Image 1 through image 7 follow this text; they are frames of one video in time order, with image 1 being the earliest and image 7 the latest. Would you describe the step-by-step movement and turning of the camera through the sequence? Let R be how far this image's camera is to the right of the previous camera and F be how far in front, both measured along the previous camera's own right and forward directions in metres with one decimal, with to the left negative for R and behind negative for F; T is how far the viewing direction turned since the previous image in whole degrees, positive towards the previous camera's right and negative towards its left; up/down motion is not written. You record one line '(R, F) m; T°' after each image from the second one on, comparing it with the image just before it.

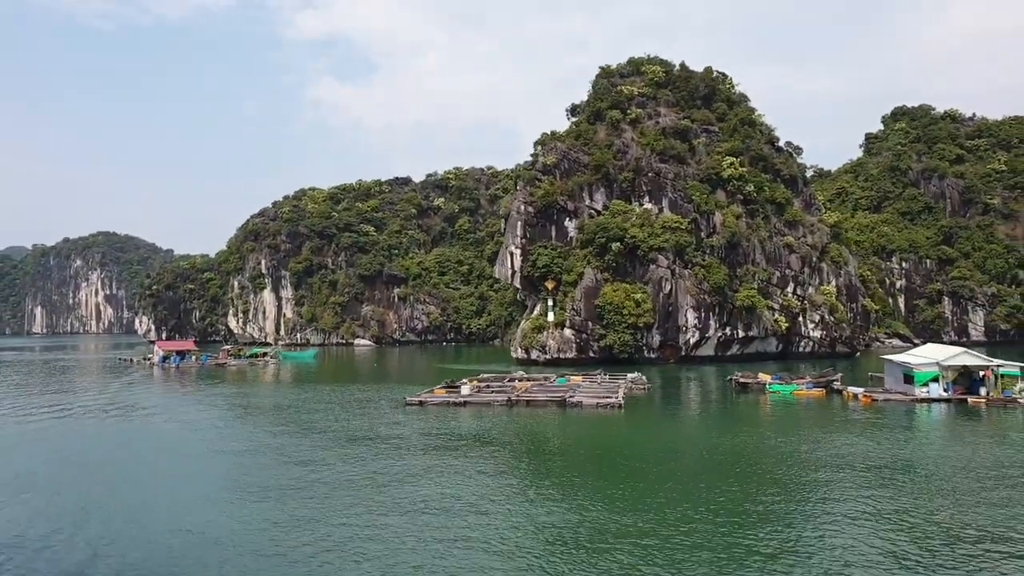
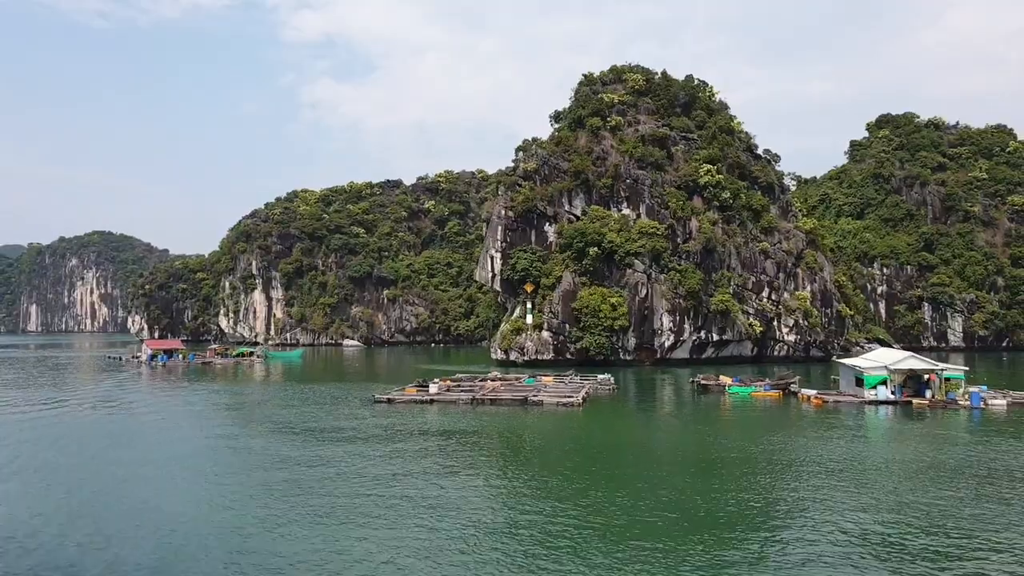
(+1.0, -0.8) m; 0°
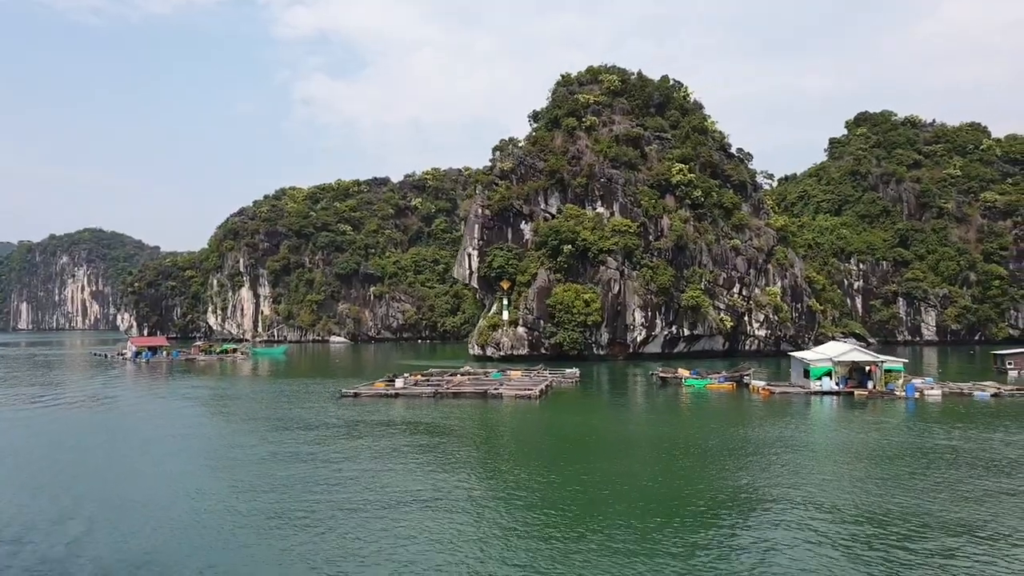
(+1.1, -1.0) m; +1°
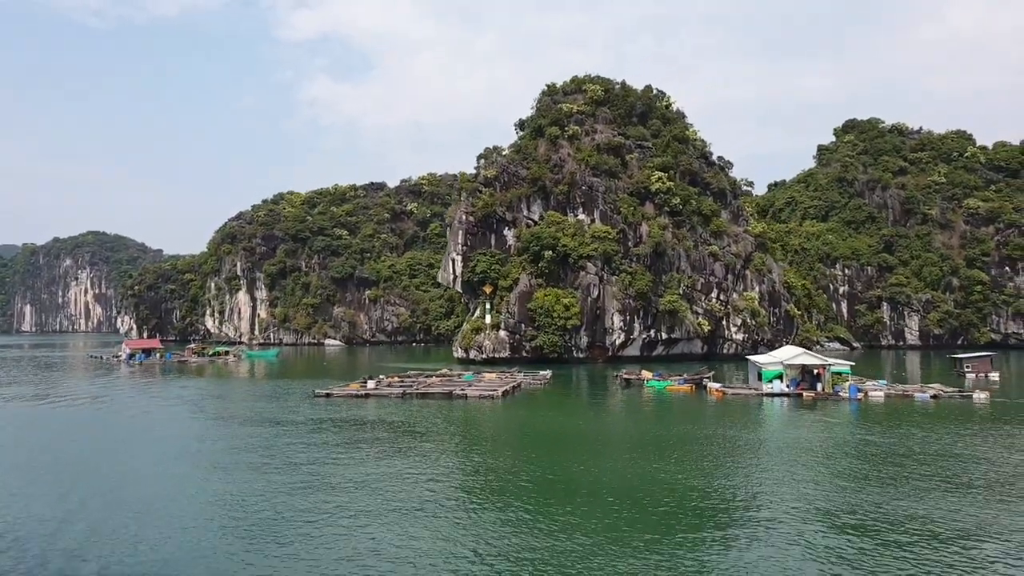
(+1.3, -1.2) m; 0°
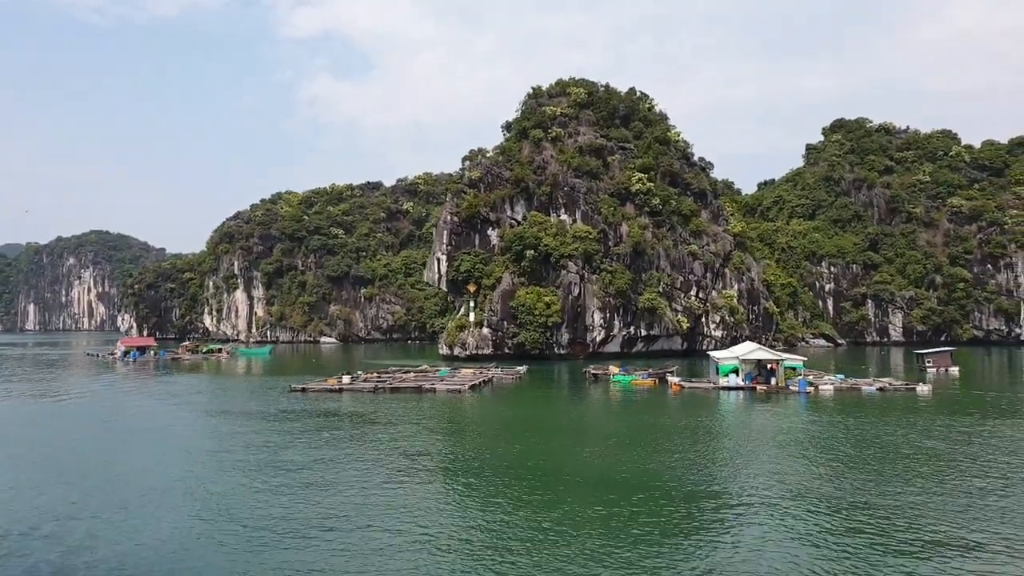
(+1.3, -1.2) m; 0°
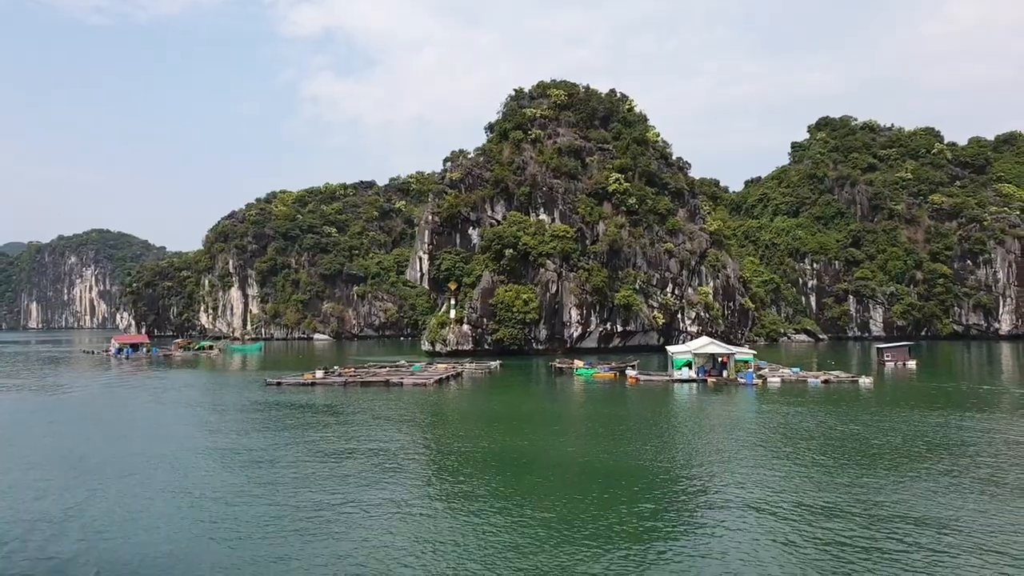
(+1.5, -1.2) m; 0°
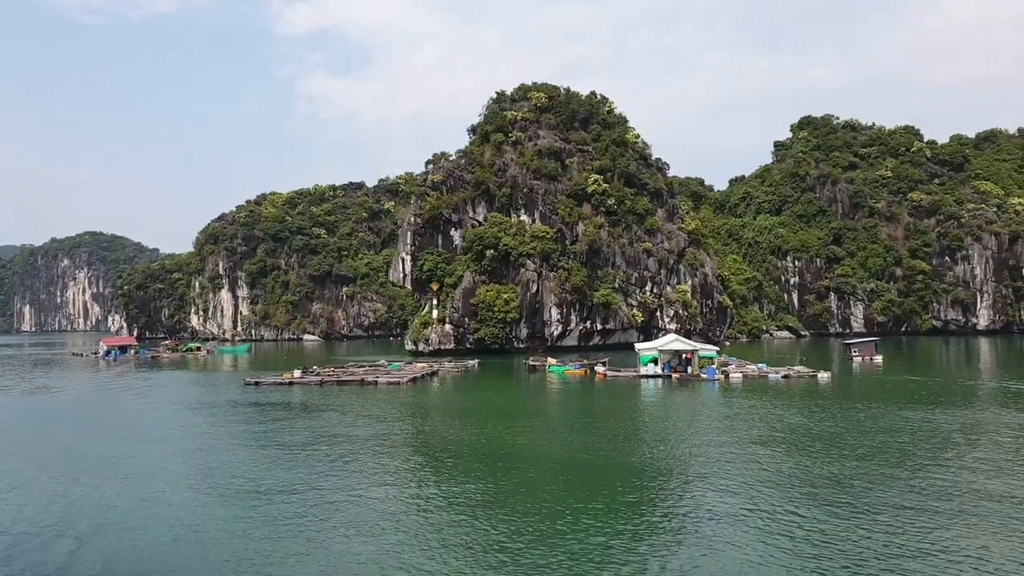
(+1.0, -0.9) m; 0°
